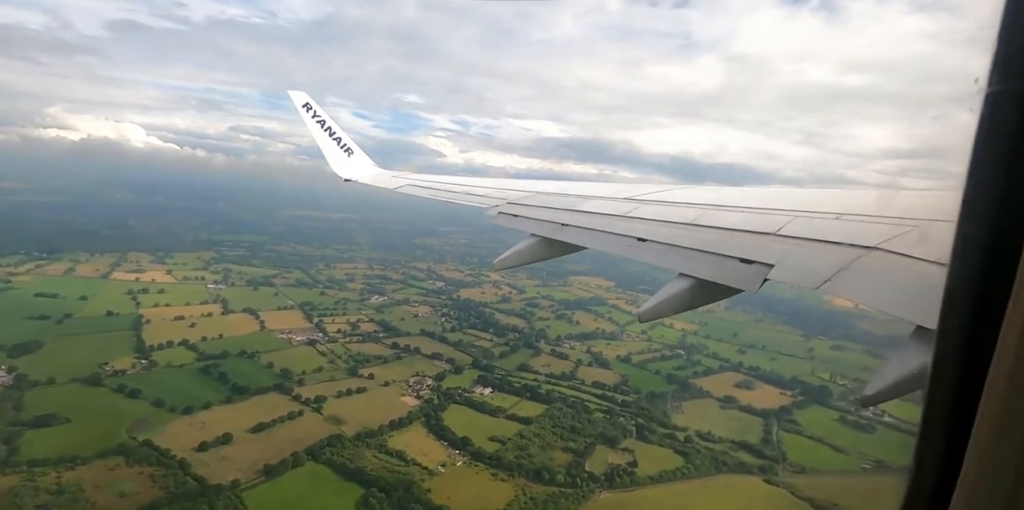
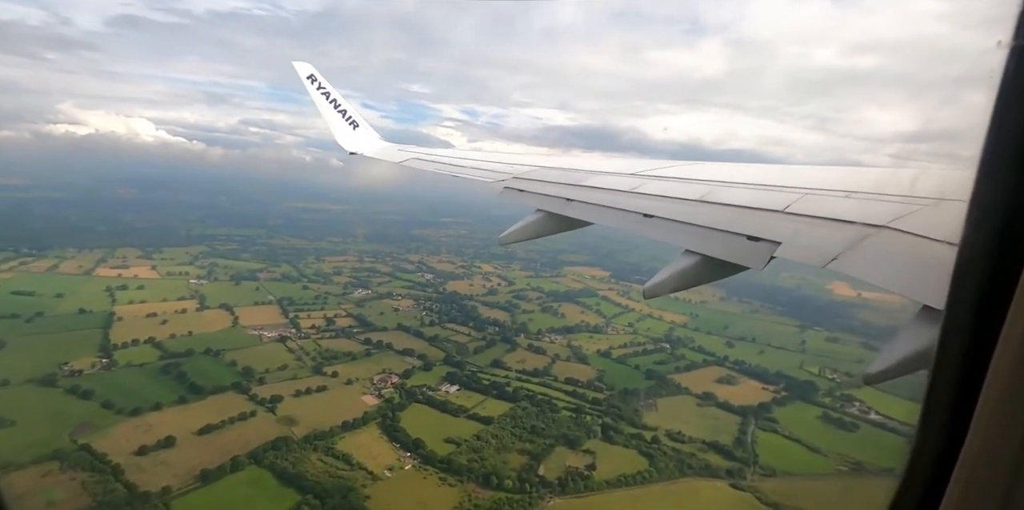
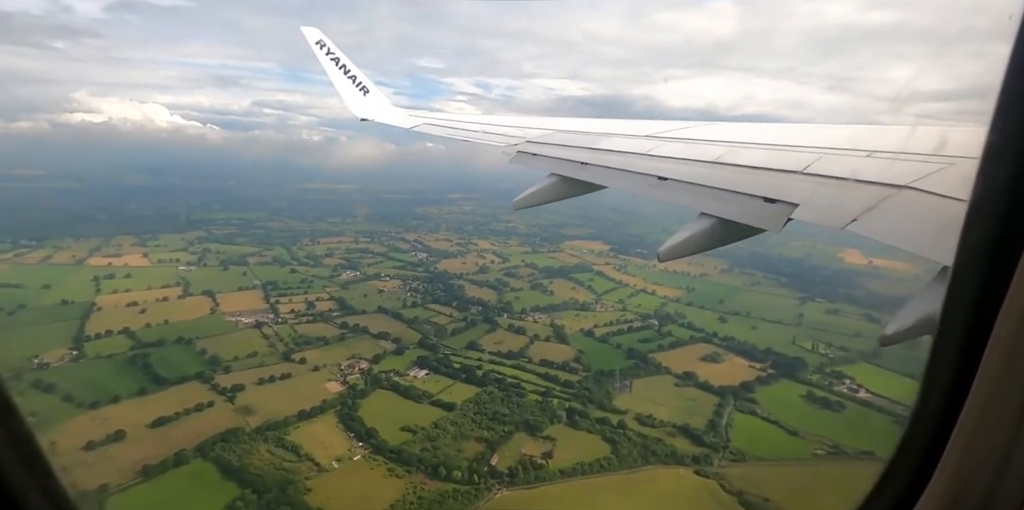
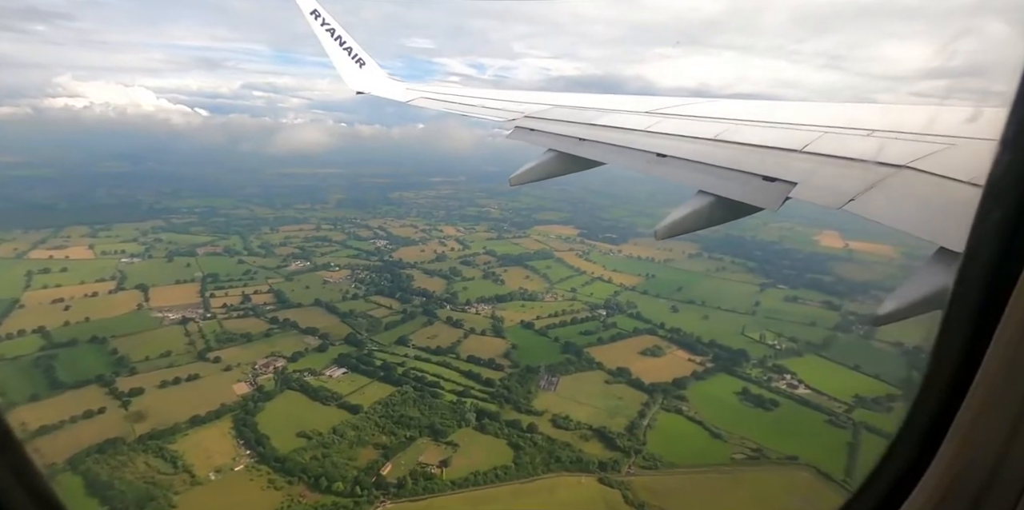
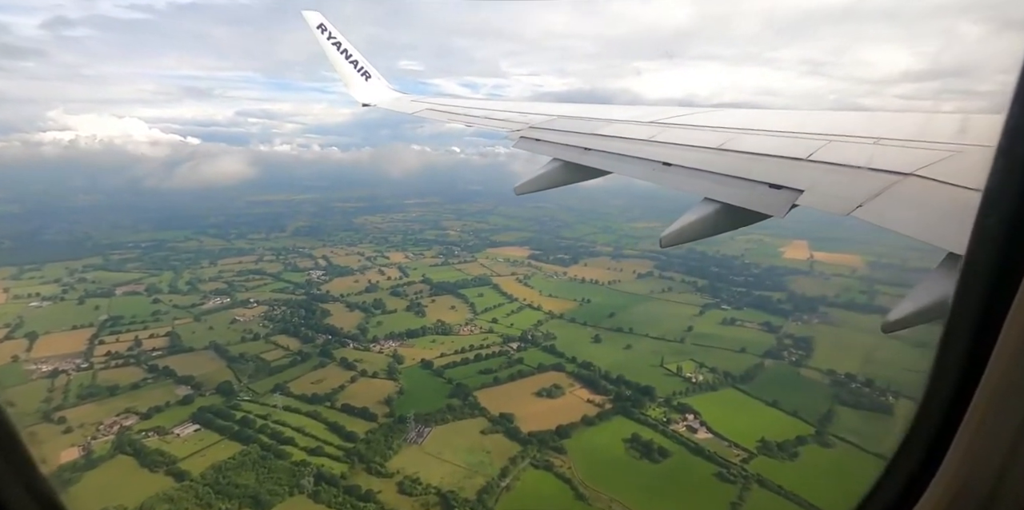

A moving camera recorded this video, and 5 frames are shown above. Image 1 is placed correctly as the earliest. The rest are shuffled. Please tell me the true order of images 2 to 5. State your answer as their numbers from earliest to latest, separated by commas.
2, 3, 4, 5
